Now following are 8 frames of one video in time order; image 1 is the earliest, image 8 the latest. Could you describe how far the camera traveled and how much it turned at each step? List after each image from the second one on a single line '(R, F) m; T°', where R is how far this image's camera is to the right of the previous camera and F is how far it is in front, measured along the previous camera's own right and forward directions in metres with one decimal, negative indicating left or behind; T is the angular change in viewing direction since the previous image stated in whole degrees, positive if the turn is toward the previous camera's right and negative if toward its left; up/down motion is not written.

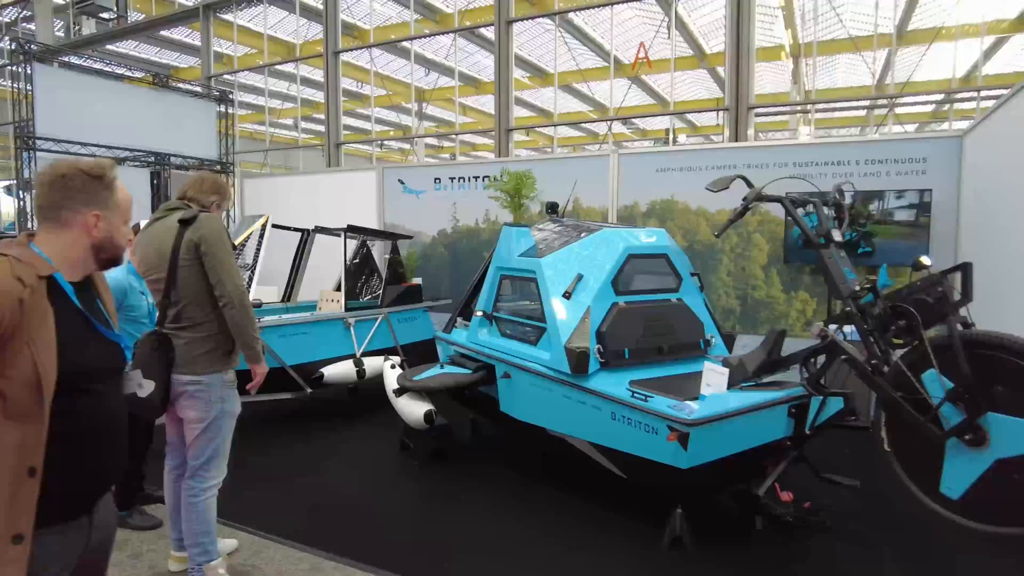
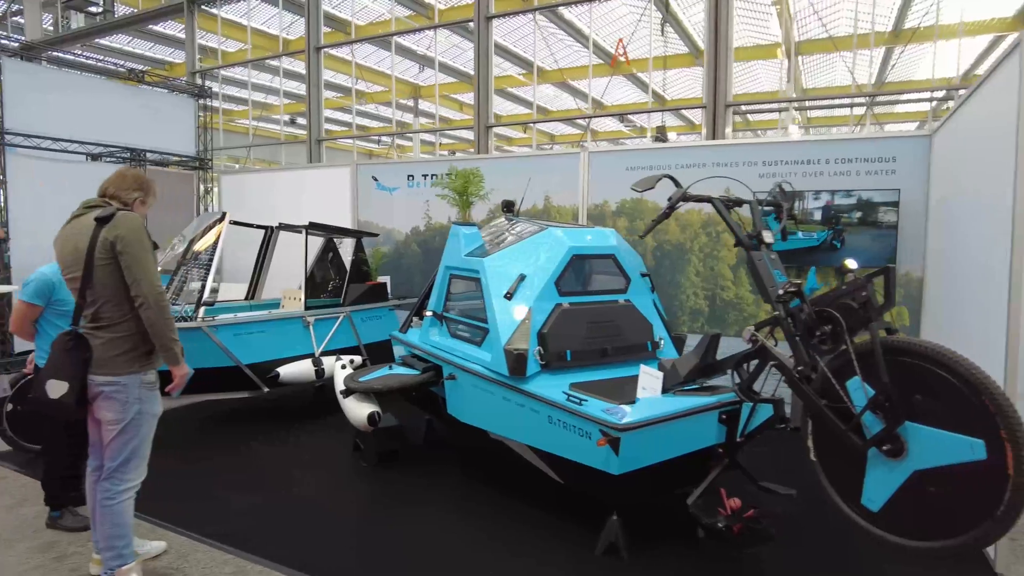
(+0.3, +0.1) m; 0°
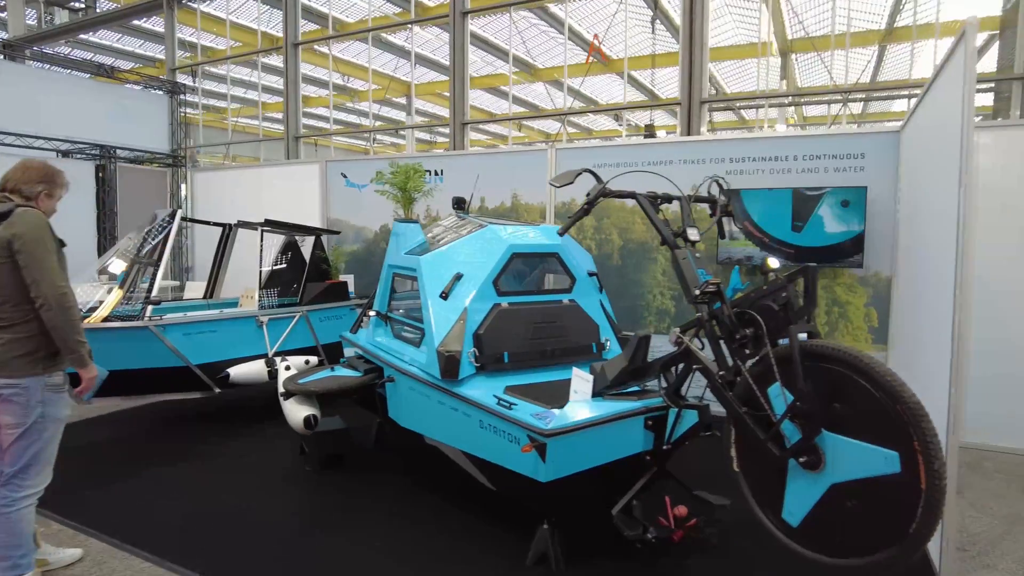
(+0.3, +0.1) m; 0°
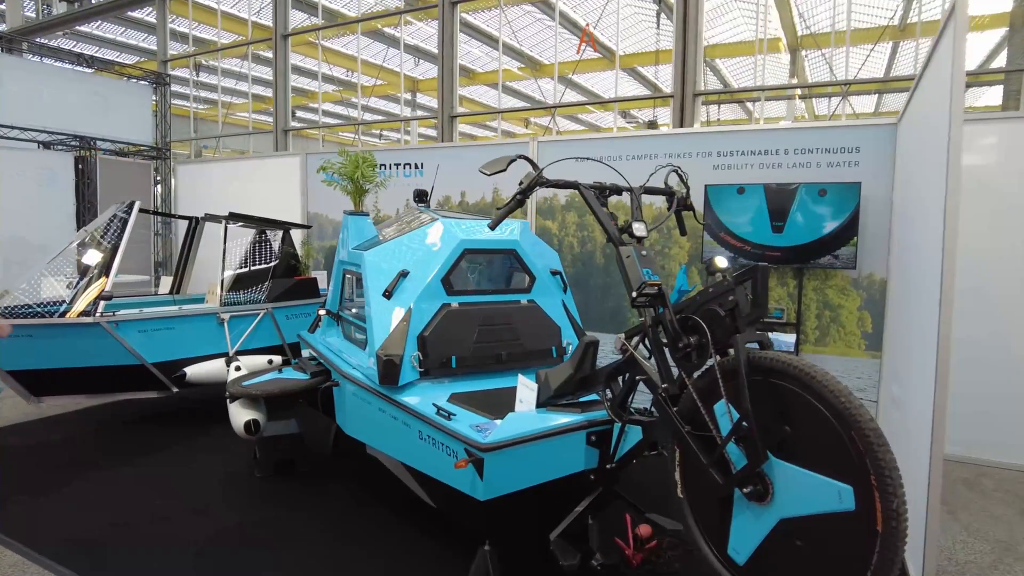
(+0.3, +0.2) m; -1°
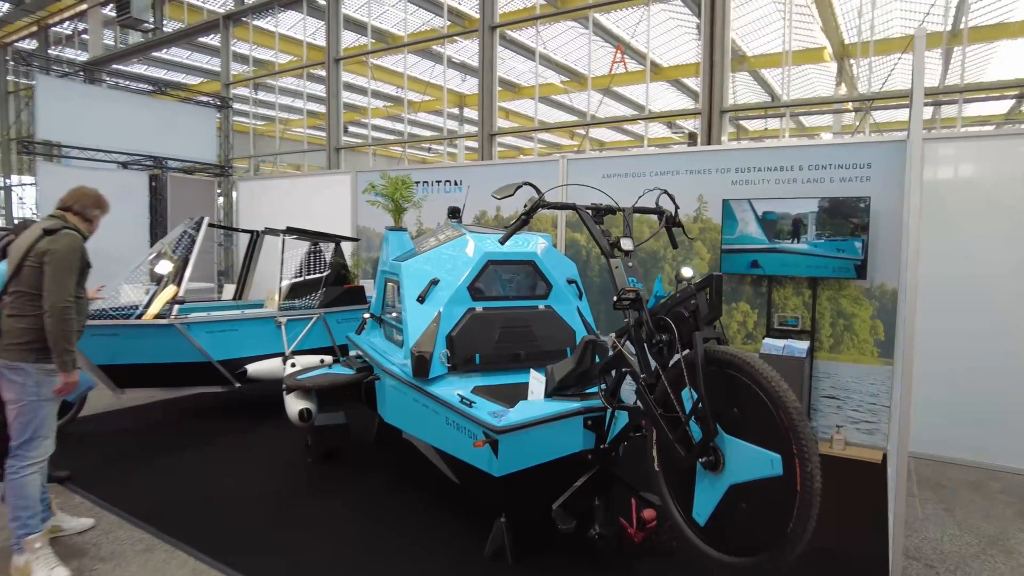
(+0.1, -0.4) m; -4°
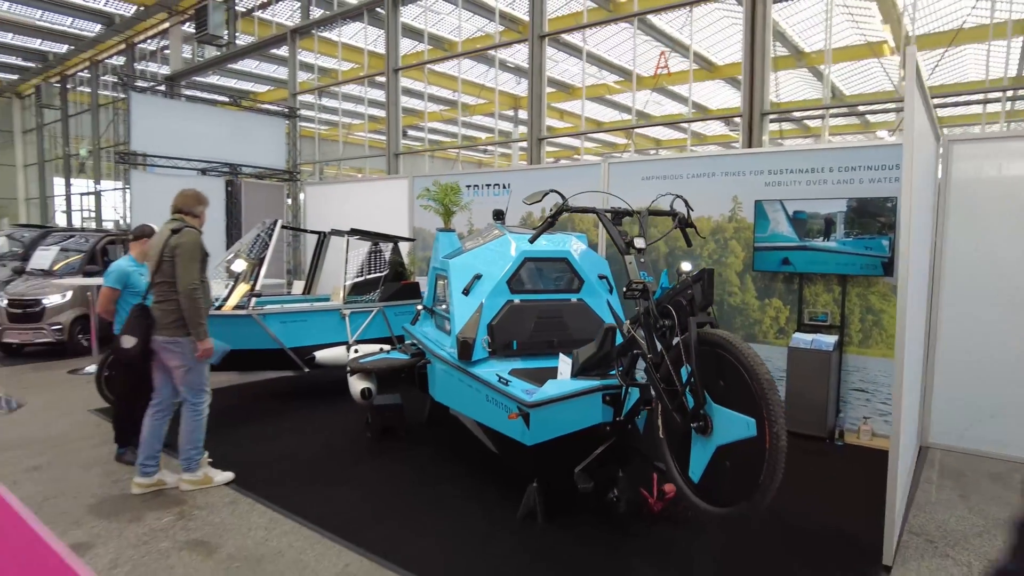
(+0.1, -0.4) m; -5°
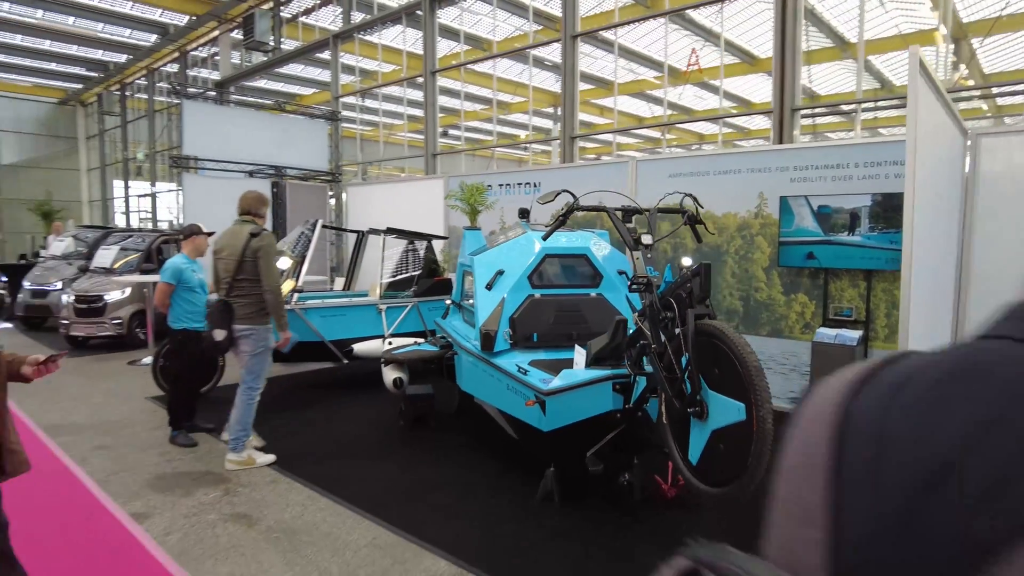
(+0.1, -0.2) m; -4°
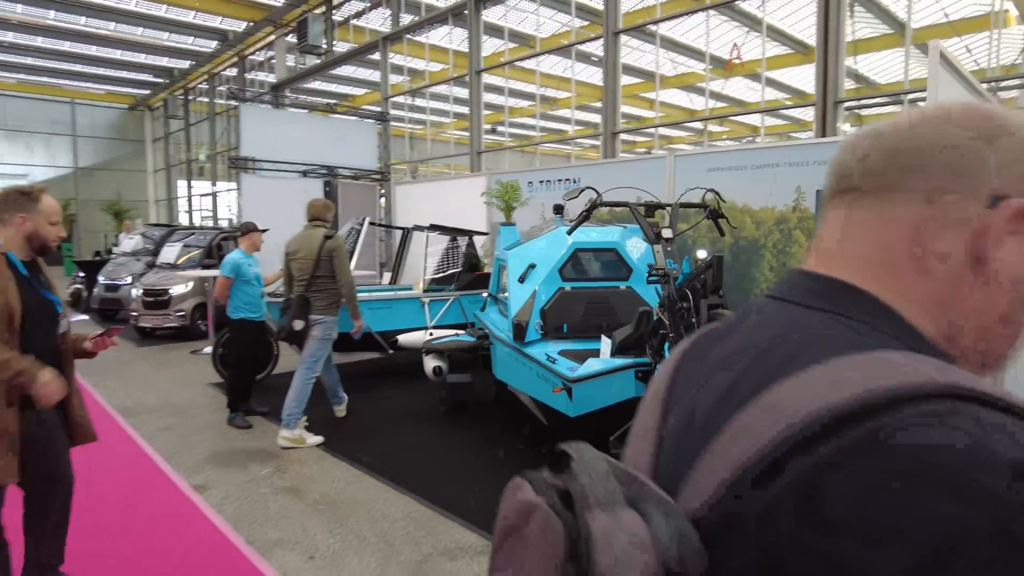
(+0.1, -0.2) m; -4°
